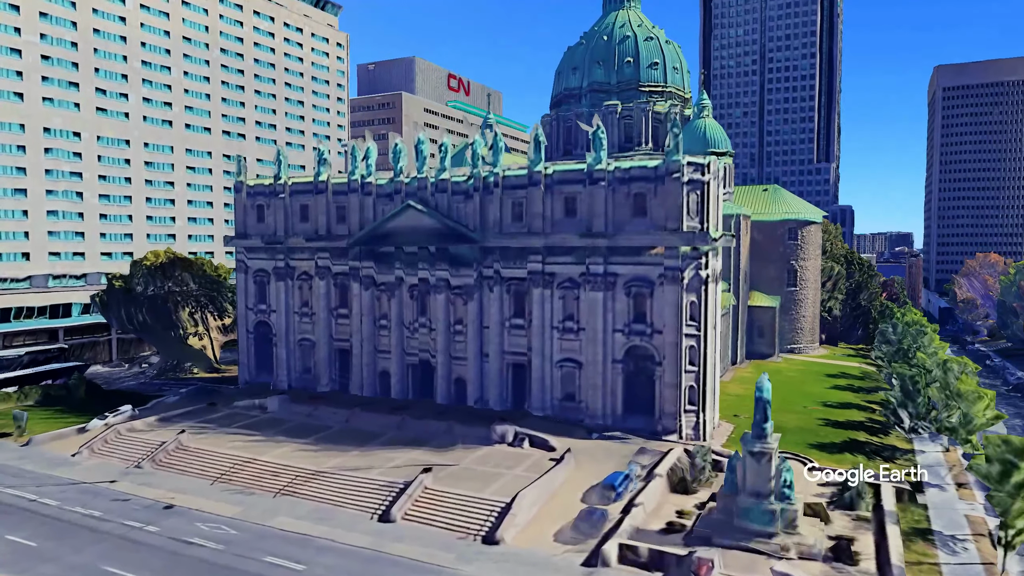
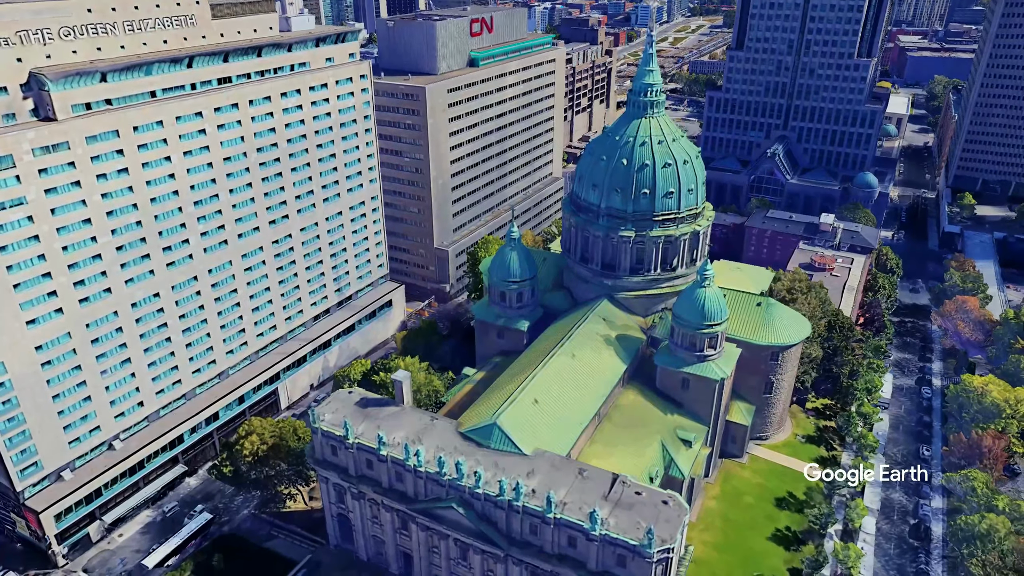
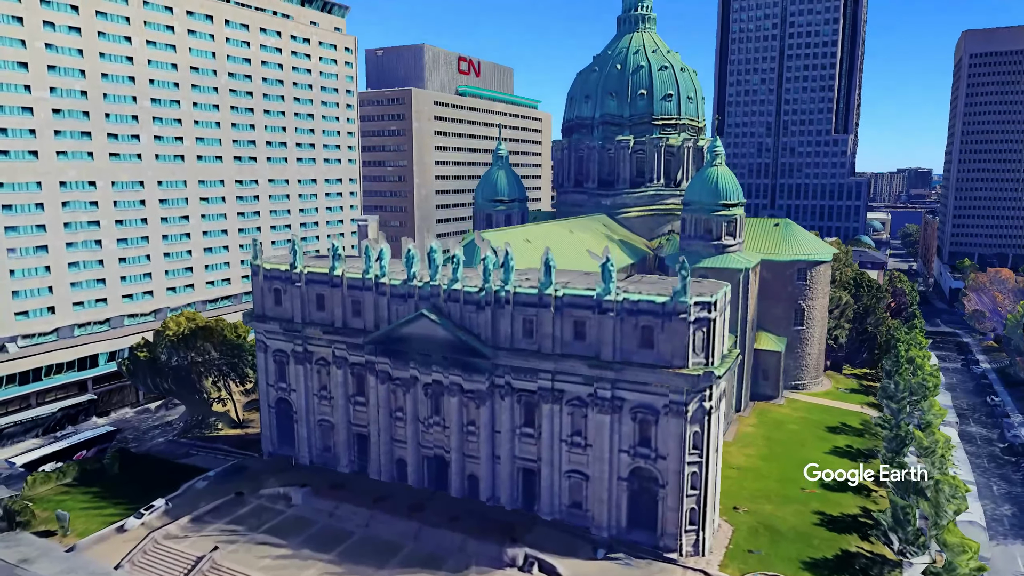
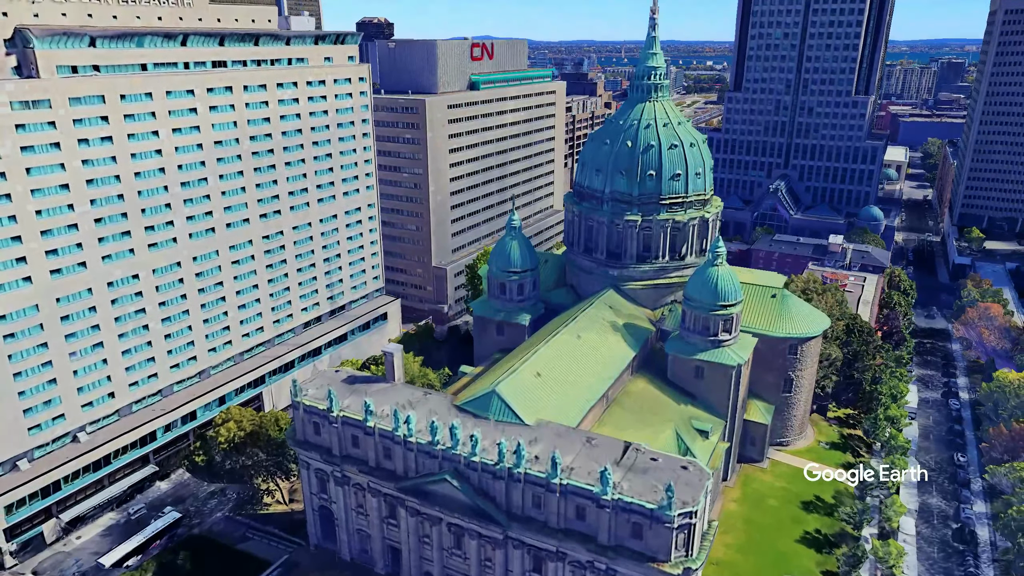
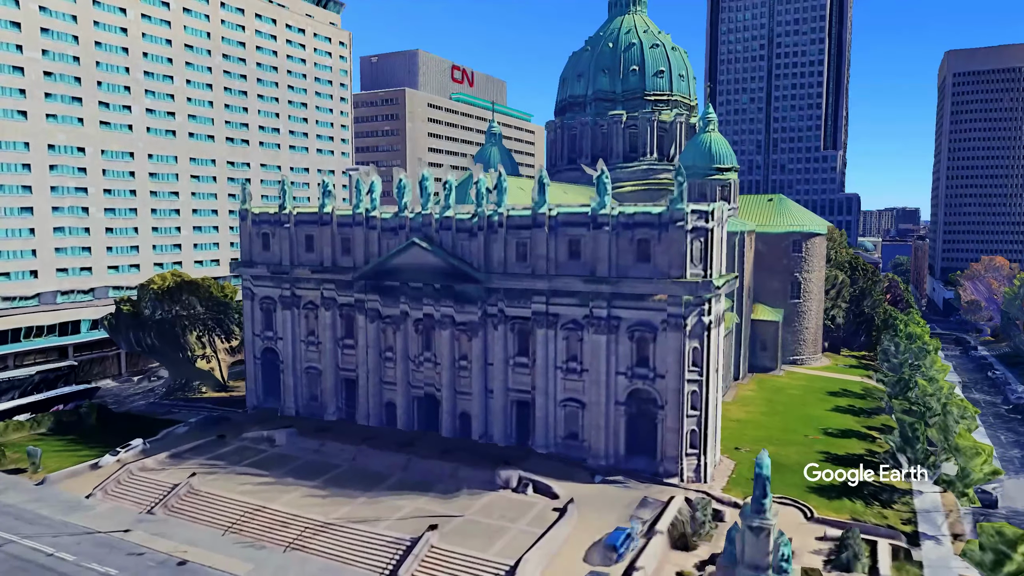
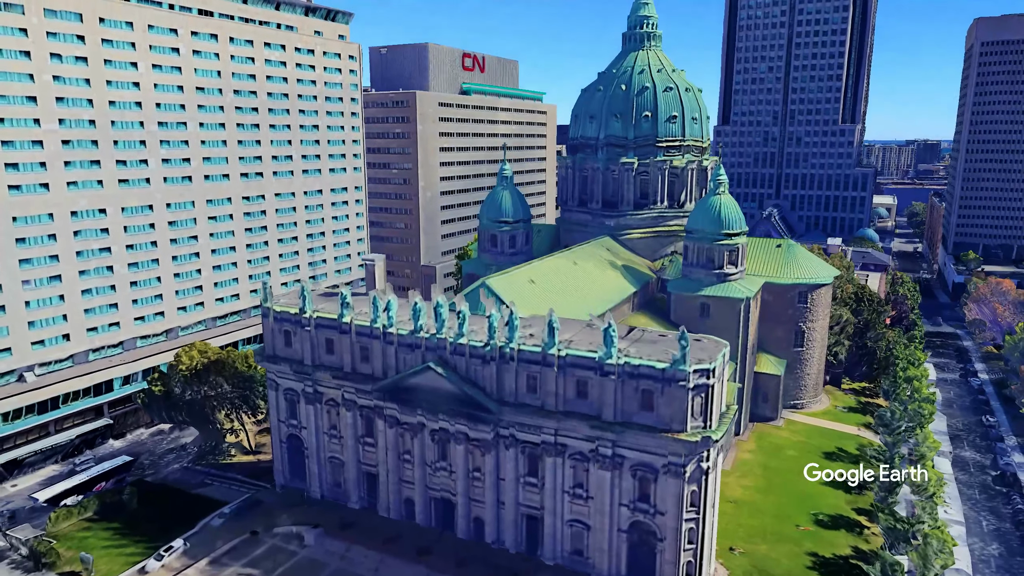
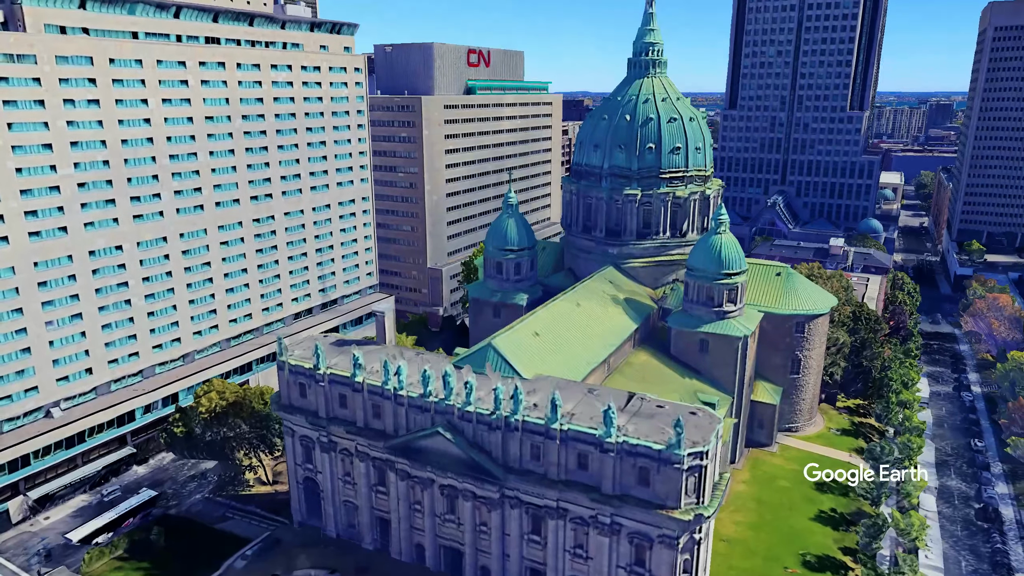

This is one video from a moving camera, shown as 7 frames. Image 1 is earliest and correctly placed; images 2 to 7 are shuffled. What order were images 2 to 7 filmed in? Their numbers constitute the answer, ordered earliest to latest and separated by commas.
5, 3, 6, 7, 4, 2
